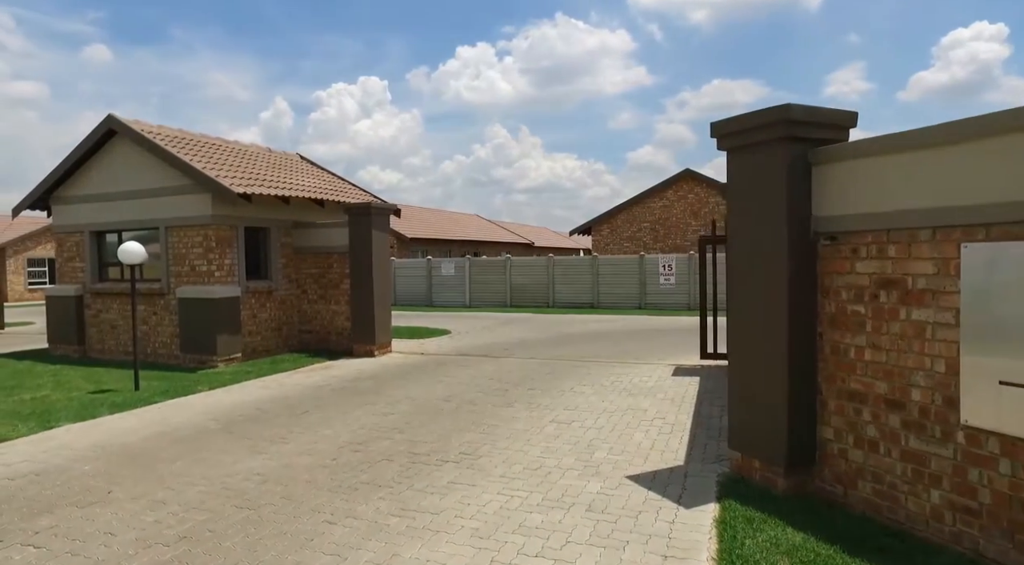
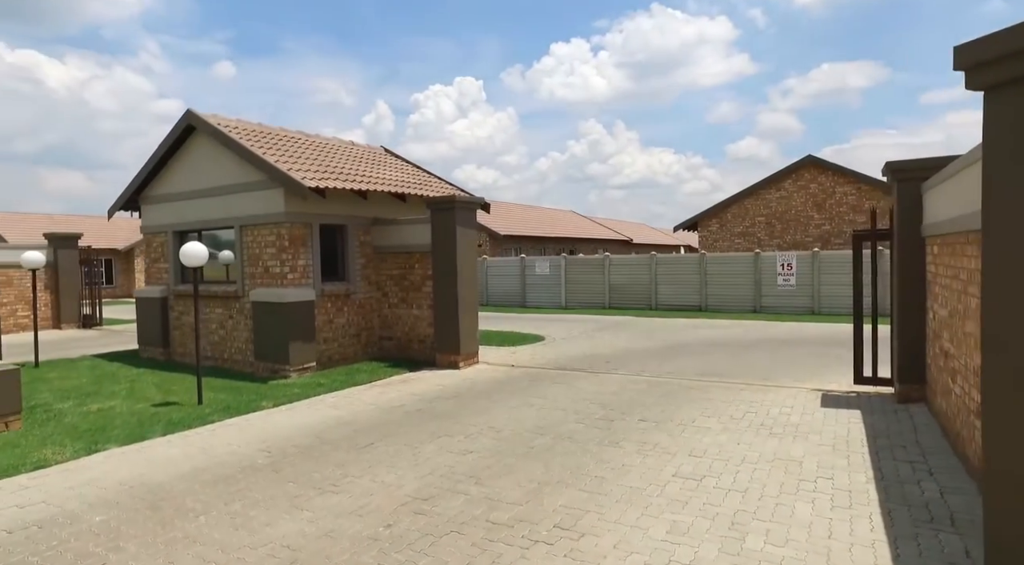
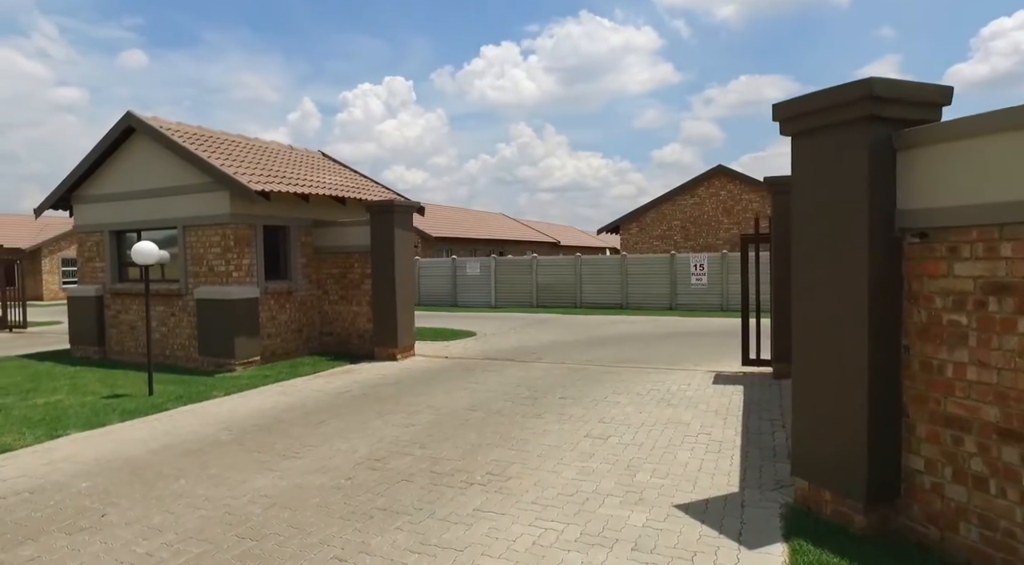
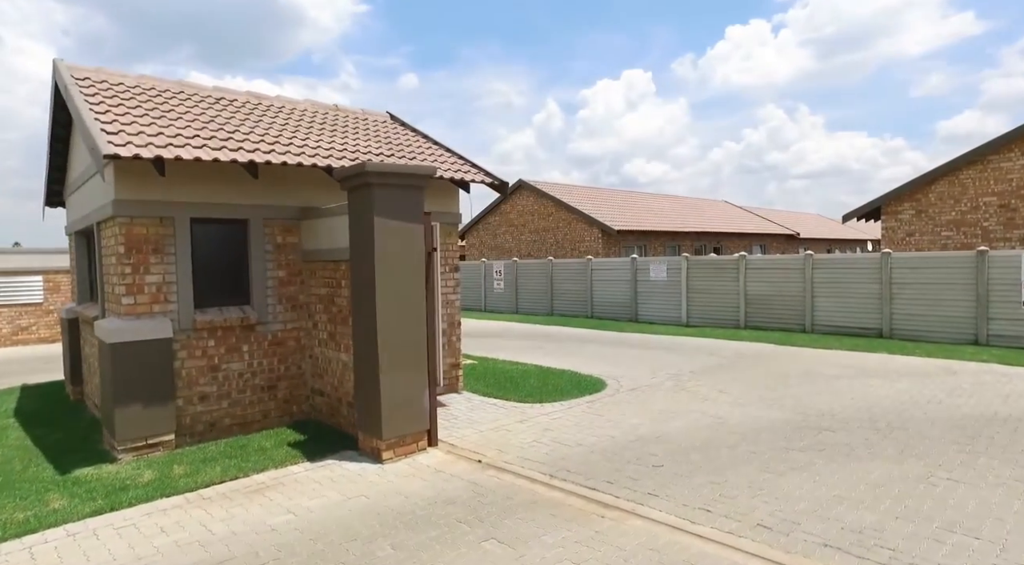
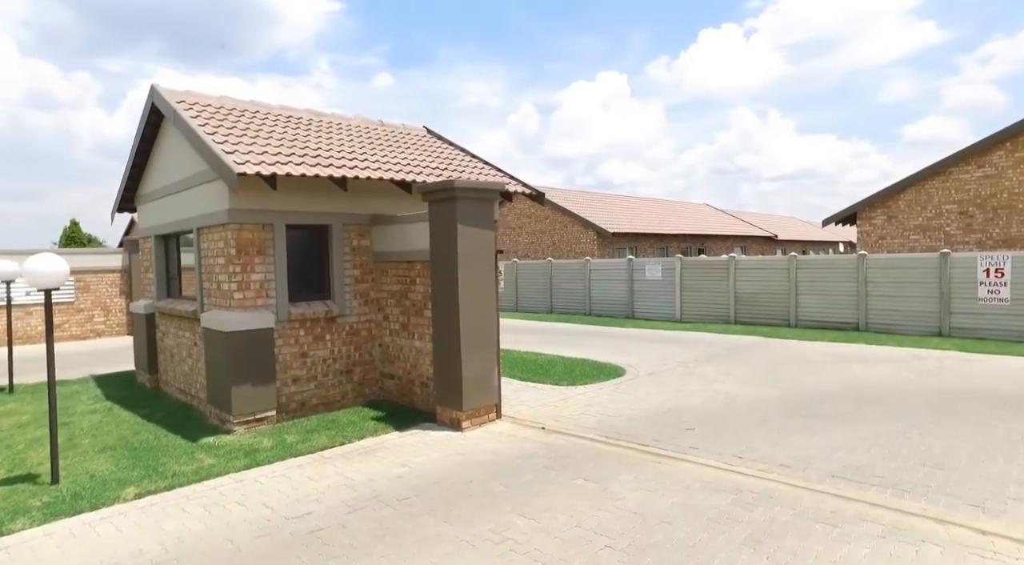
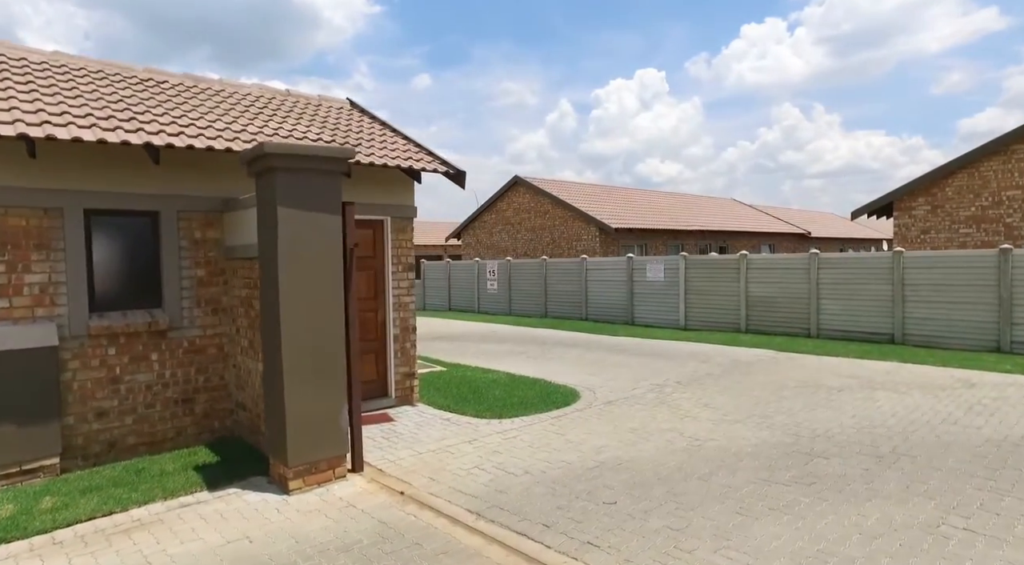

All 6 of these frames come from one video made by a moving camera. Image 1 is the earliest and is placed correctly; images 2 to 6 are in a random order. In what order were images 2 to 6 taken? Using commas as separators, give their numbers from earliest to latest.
3, 2, 5, 4, 6
